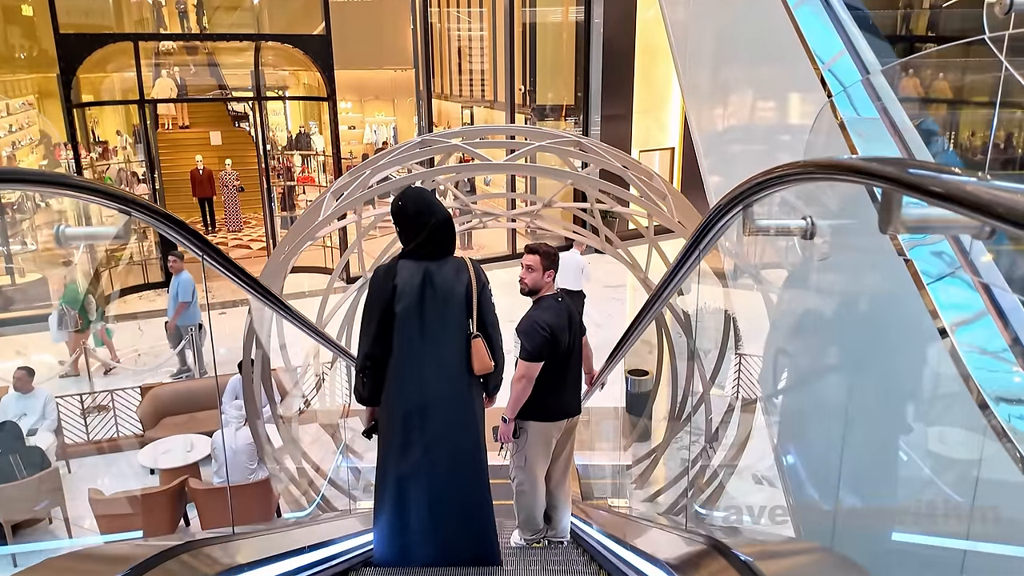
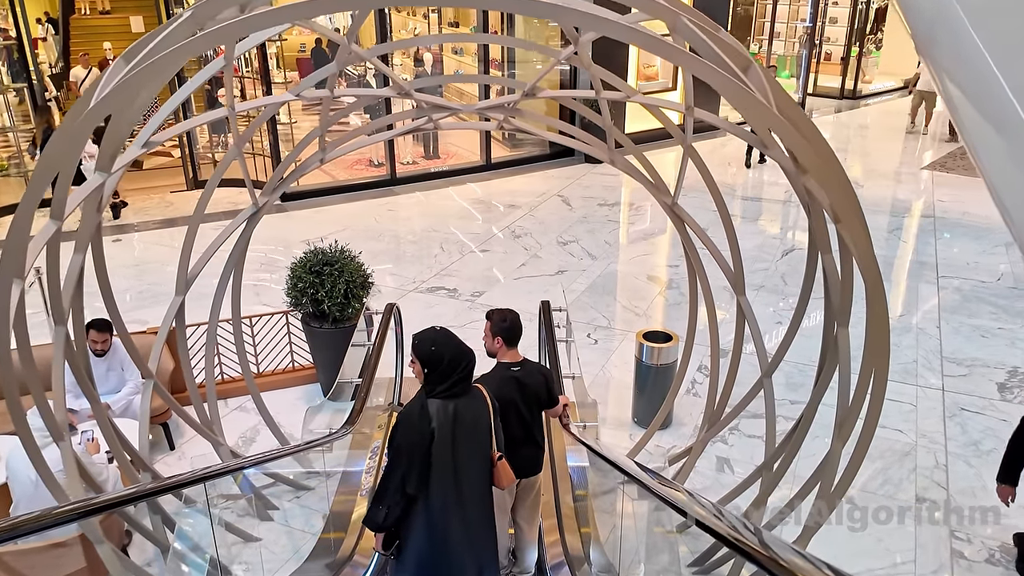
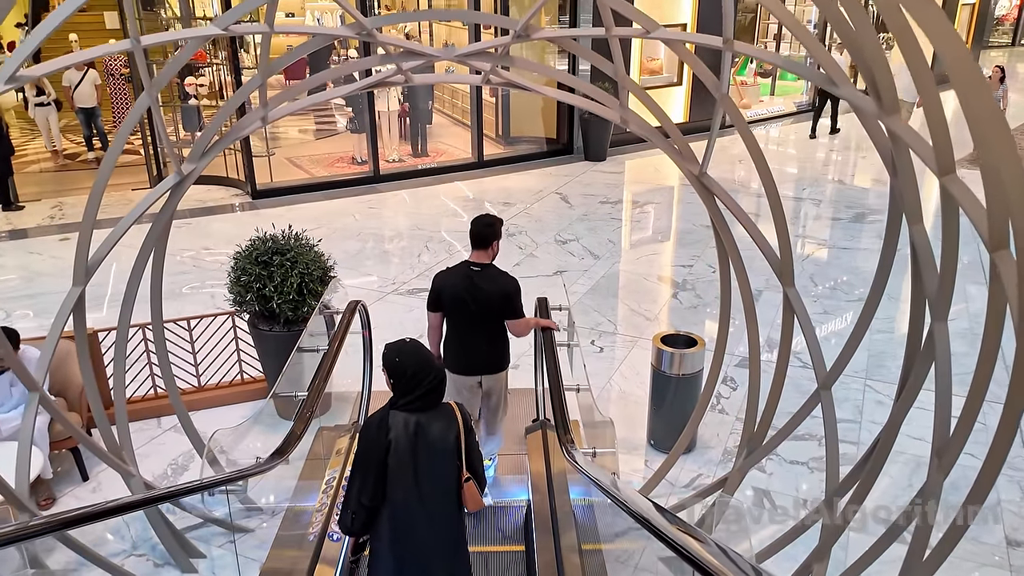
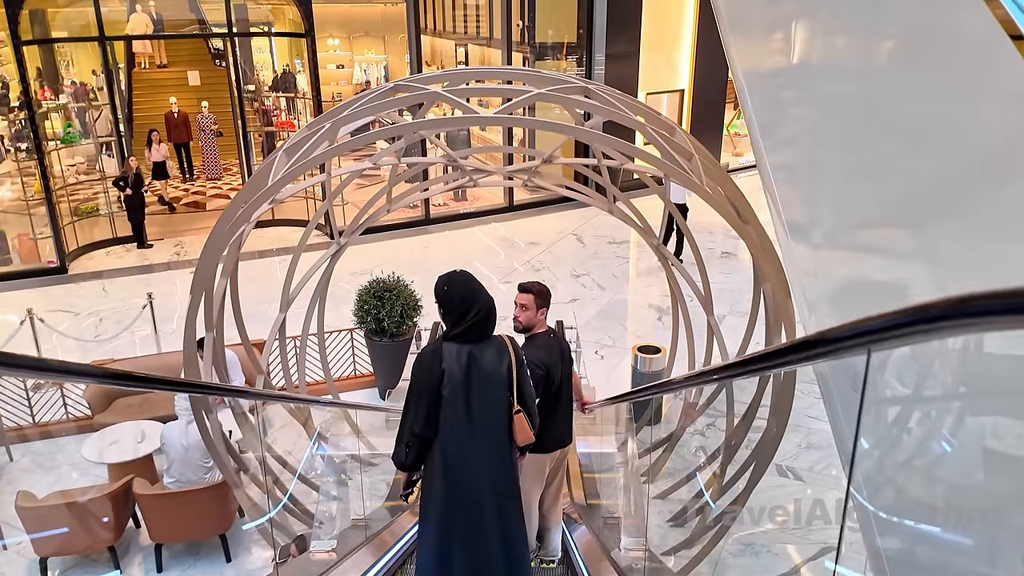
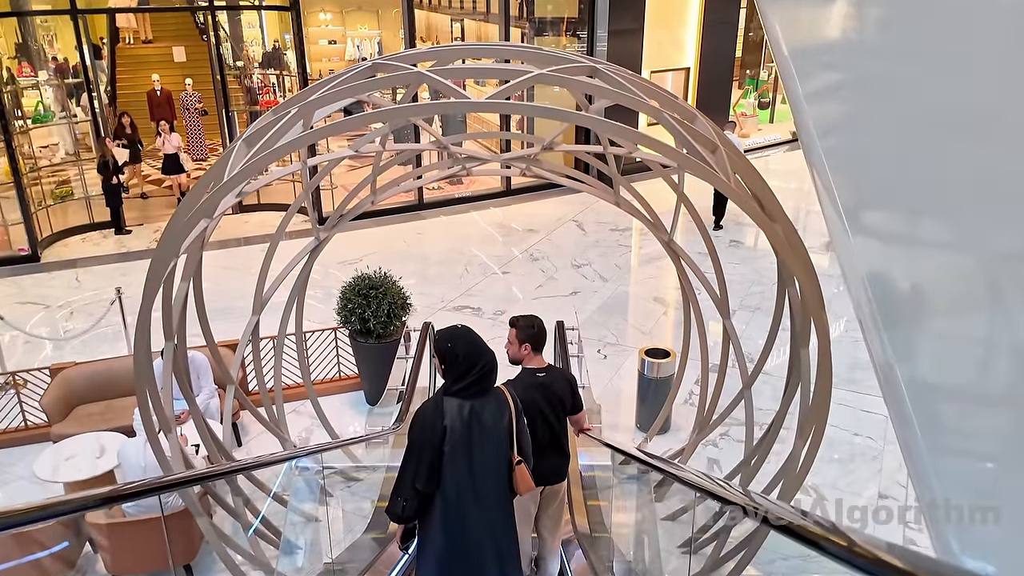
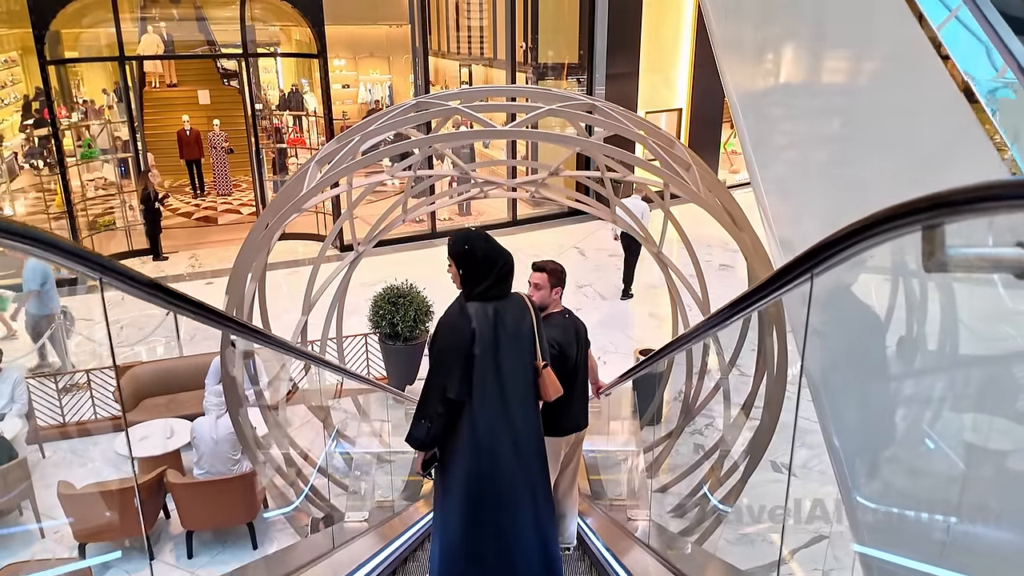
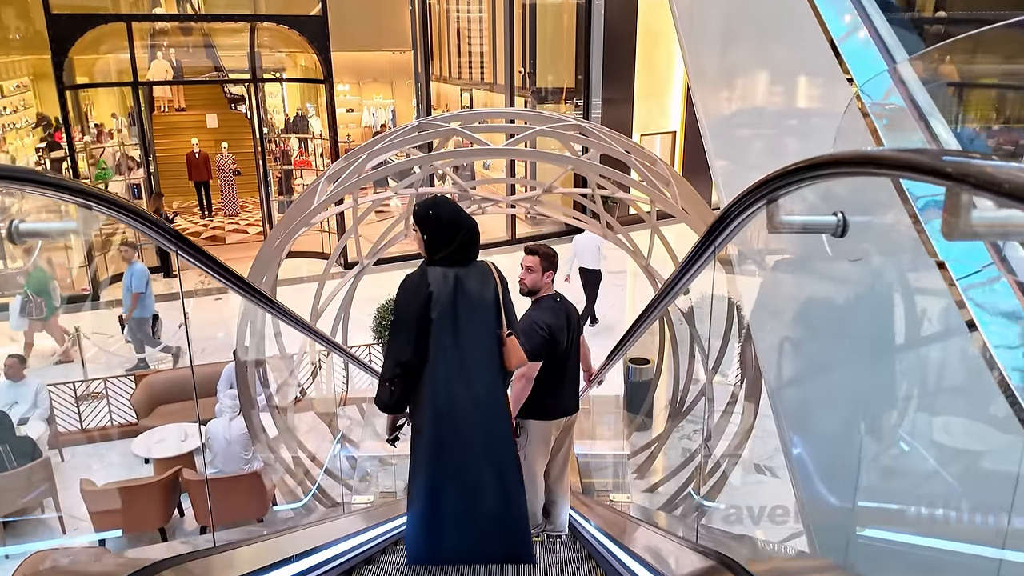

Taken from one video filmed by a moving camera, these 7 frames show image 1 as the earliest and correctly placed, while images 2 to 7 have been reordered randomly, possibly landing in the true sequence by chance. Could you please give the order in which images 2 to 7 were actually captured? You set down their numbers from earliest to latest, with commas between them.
7, 6, 4, 5, 2, 3
